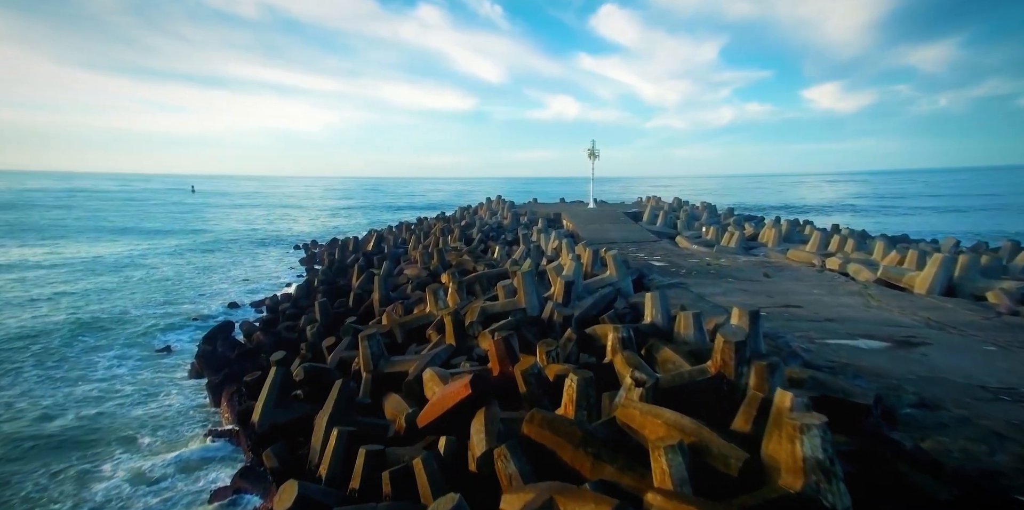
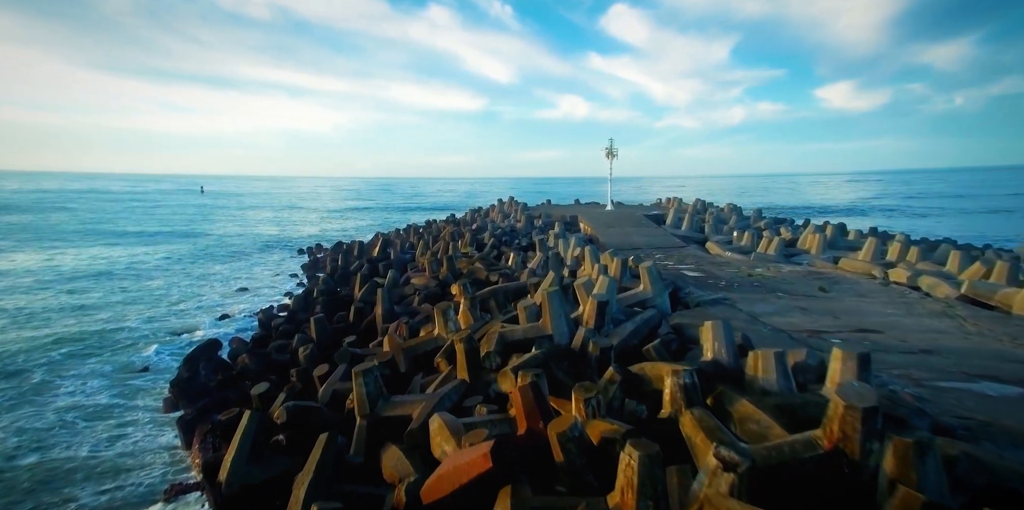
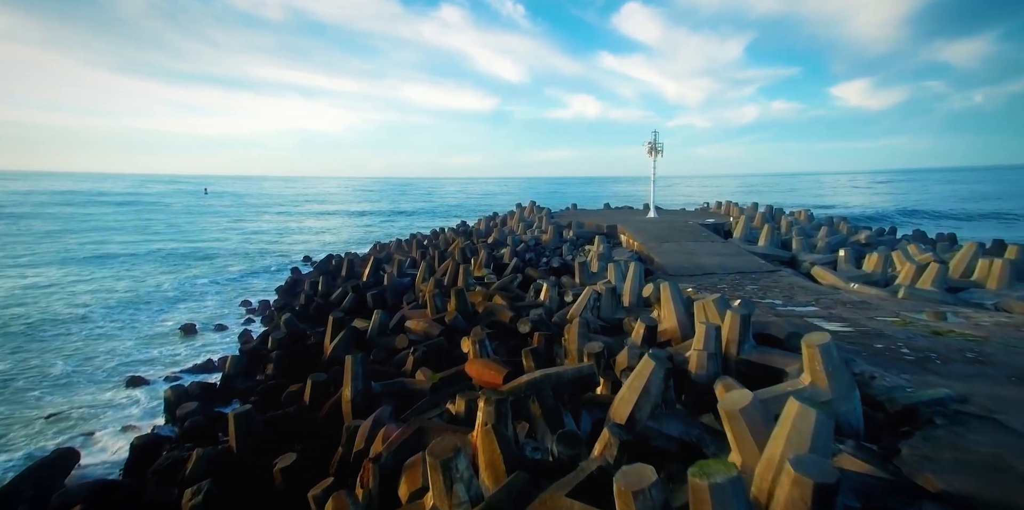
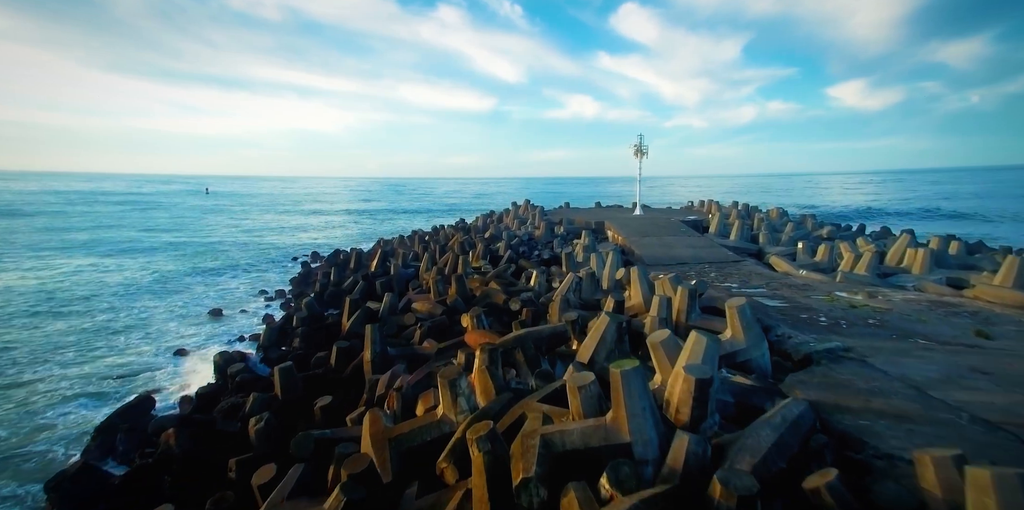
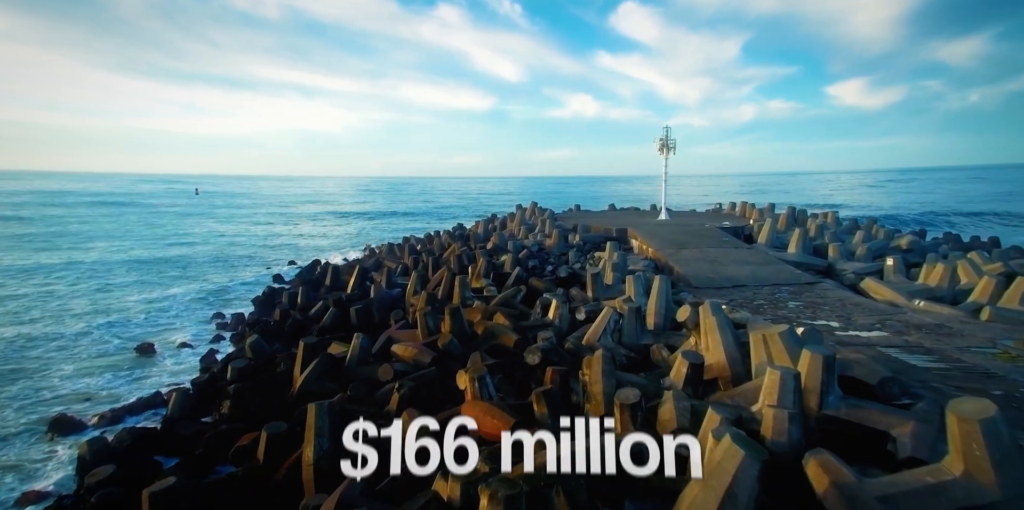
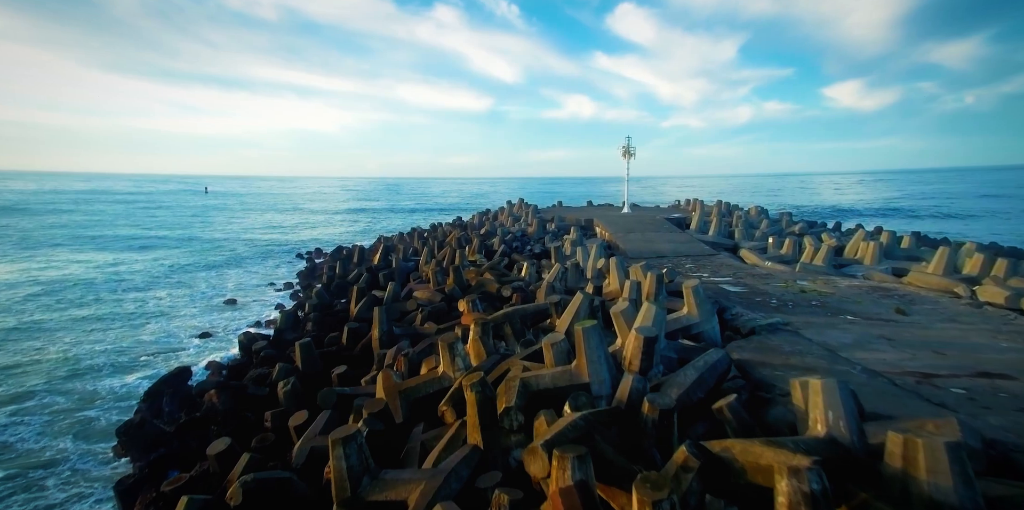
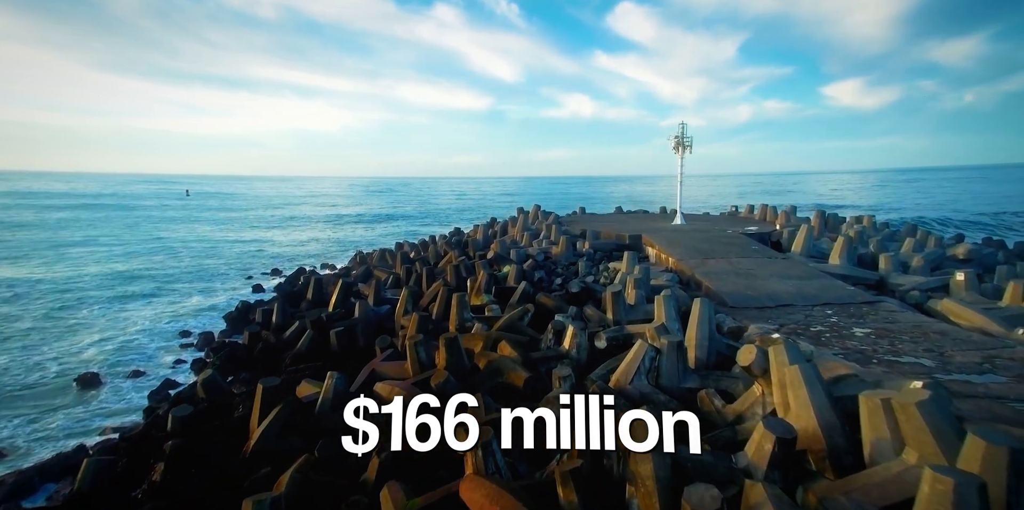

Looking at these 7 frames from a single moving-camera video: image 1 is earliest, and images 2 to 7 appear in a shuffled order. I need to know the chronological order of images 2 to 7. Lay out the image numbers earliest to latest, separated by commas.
2, 6, 4, 3, 5, 7
